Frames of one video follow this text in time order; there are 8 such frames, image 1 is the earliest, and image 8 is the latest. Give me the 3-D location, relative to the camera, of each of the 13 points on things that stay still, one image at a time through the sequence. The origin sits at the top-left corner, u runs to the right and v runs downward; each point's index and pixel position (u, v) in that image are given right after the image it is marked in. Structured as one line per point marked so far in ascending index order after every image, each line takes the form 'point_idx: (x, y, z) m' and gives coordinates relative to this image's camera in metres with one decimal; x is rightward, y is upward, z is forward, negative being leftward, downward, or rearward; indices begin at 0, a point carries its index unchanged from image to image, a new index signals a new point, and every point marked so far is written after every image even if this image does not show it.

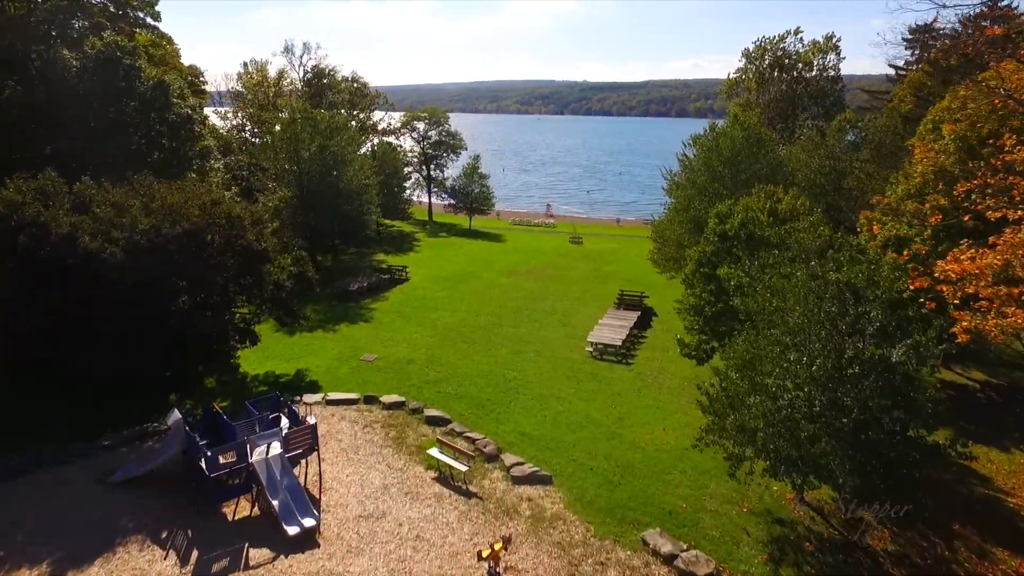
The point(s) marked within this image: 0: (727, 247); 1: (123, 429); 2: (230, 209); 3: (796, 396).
0: (+8.6, +1.6, +19.4) m
1: (-13.0, -4.7, +16.4) m
2: (-10.7, +3.0, +18.6) m
3: (+6.8, -2.6, +11.7) m
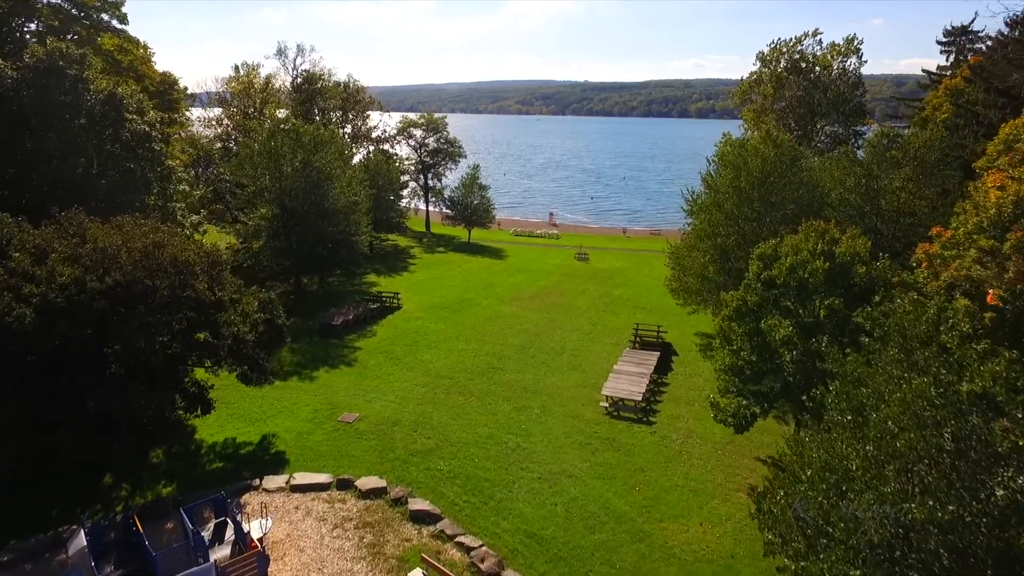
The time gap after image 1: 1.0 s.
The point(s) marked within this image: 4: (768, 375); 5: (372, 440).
0: (+8.7, -0.3, +16.3) m
1: (-12.9, -6.5, +13.4) m
2: (-10.6, +1.1, +15.5) m
3: (+6.9, -4.4, +8.5) m
4: (+8.4, -2.9, +16.1) m
5: (-5.0, -5.4, +17.5) m
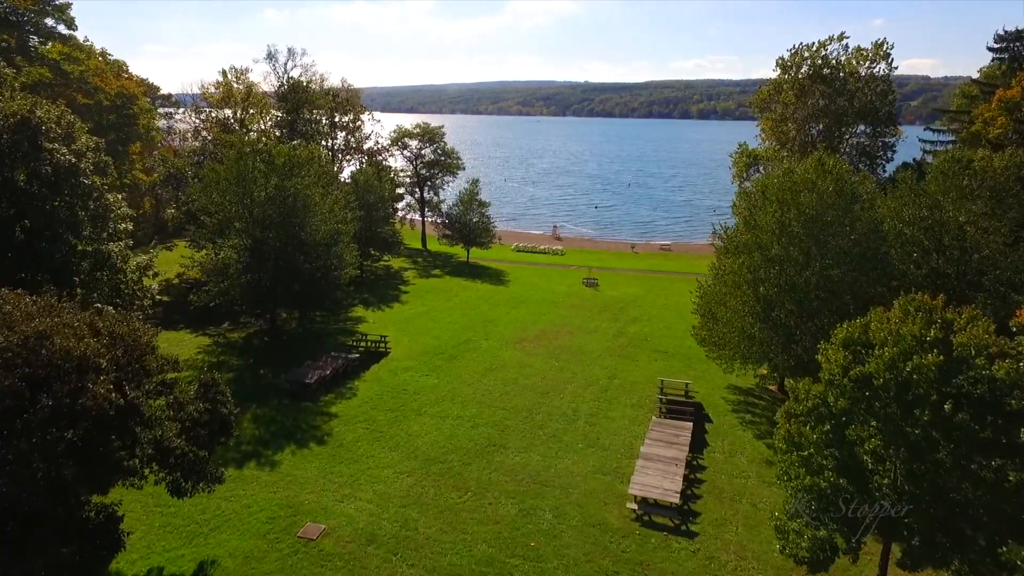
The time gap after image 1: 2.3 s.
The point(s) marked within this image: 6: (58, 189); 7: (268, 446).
0: (+8.9, -2.7, +12.4) m
1: (-12.7, -9.0, +9.5) m
2: (-10.4, -1.3, +11.6) m
3: (+7.0, -6.8, +4.6) m
4: (+8.6, -5.3, +12.2) m
5: (-4.8, -7.8, +13.6) m
6: (-16.8, +3.7, +18.3) m
7: (-9.5, -6.1, +19.1) m
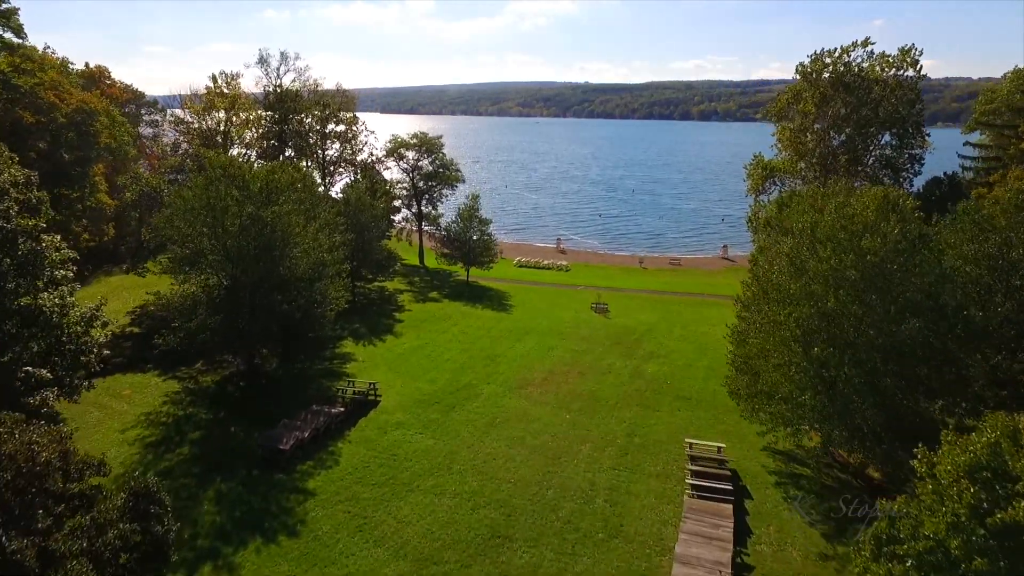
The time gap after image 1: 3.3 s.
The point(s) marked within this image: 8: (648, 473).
0: (+9.1, -4.8, +9.3) m
1: (-12.5, -11.0, +6.3) m
2: (-10.1, -3.4, +8.5) m
3: (+7.3, -8.9, +1.5) m
4: (+8.9, -7.3, +9.1) m
5: (-4.6, -9.9, +10.5) m
6: (-16.6, +1.7, +15.2) m
7: (-9.2, -8.2, +16.0) m
8: (+5.5, -7.4, +20.0) m
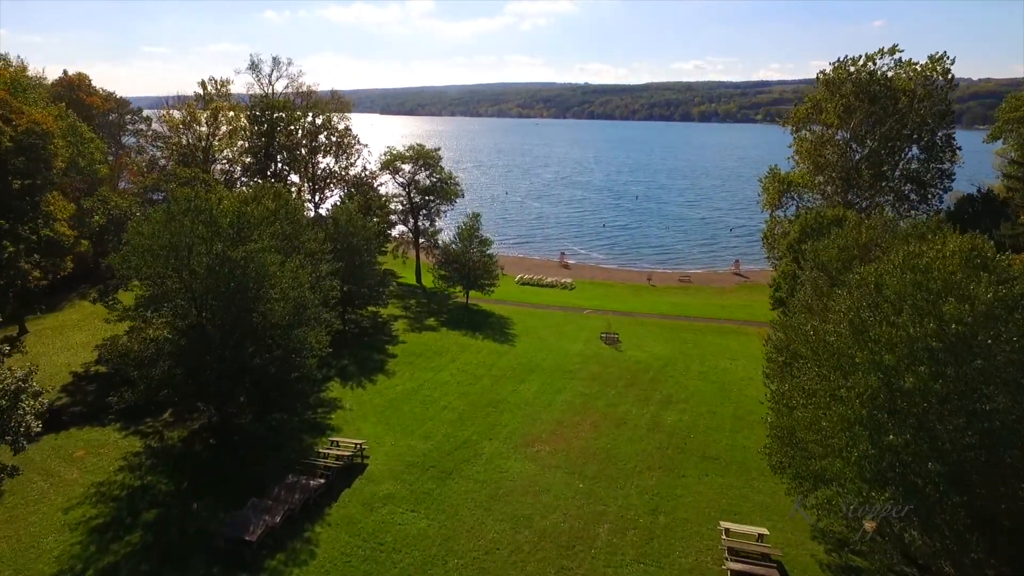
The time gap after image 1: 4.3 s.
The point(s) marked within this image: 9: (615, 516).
0: (+9.4, -6.9, +6.3) m
1: (-12.2, -13.1, +3.3) m
2: (-9.9, -5.5, +5.5) m
3: (+7.5, -11.0, -1.5) m
4: (+9.1, -9.5, +6.1) m
5: (-4.3, -12.0, +7.5) m
6: (-16.3, -0.4, +12.2) m
7: (-9.0, -10.3, +13.0) m
8: (+5.8, -9.6, +17.0) m
9: (+4.0, -8.9, +19.3) m
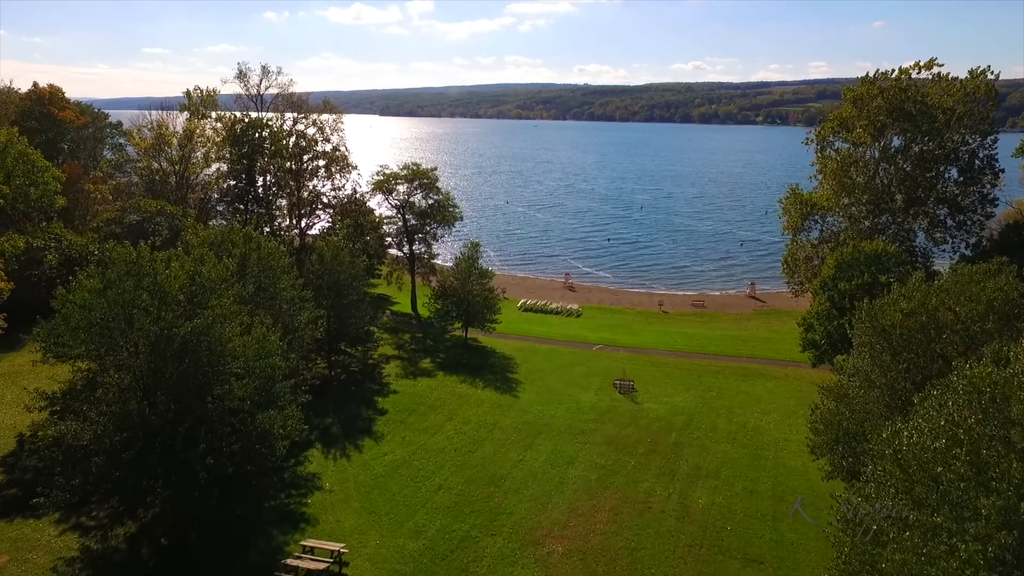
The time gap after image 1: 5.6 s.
0: (+9.7, -9.7, +2.7) m
1: (-11.9, -16.0, -0.3) m
2: (-9.6, -8.3, +1.9) m
3: (+7.8, -13.8, -5.1) m
4: (+9.4, -12.3, +2.5) m
5: (-4.0, -14.8, +3.8) m
6: (-16.1, -3.3, +8.5) m
7: (-8.7, -13.1, +9.4) m
8: (+6.0, -12.4, +13.4) m
9: (+4.3, -11.7, +15.6) m
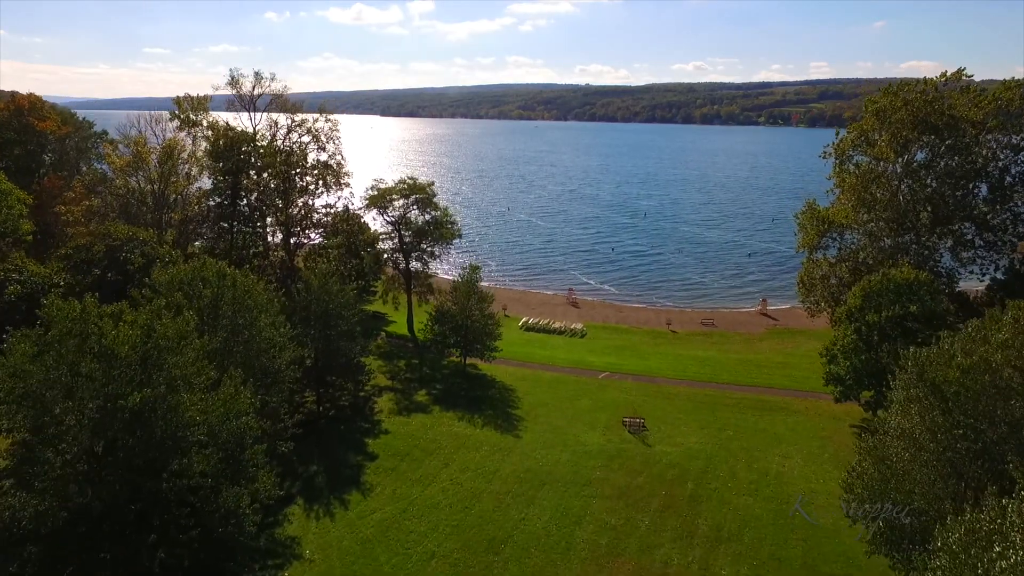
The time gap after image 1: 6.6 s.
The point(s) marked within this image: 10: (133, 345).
0: (+9.7, -11.6, +0.2) m
1: (-11.9, -17.8, -2.7) m
2: (-9.6, -10.2, -0.5) m
3: (+7.8, -15.7, -7.5) m
4: (+9.4, -14.2, +0.1) m
5: (-4.0, -16.7, +1.4) m
6: (-16.0, -5.2, +6.2) m
7: (-8.7, -15.0, +7.0) m
8: (+6.1, -14.3, +10.9) m
9: (+4.3, -13.6, +13.2) m
10: (-12.4, -1.7, +16.2) m
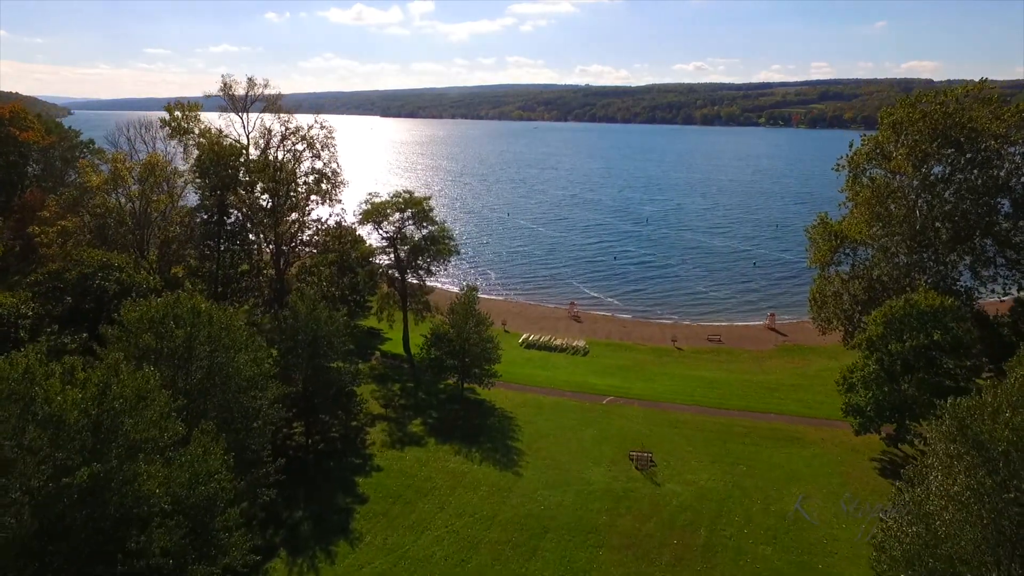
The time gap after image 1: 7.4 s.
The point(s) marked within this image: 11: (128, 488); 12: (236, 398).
0: (+9.7, -13.2, -1.5) m
1: (-11.9, -19.4, -4.5) m
2: (-9.6, -11.8, -2.3) m
3: (+7.8, -17.3, -9.3) m
4: (+9.4, -15.8, -1.7) m
5: (-4.0, -18.3, -0.3) m
6: (-16.0, -6.7, +4.4) m
7: (-8.7, -16.6, +5.2) m
8: (+6.1, -15.9, +9.2) m
9: (+4.3, -15.2, +11.5) m
10: (-12.4, -3.3, +14.4) m
11: (-11.0, -5.6, +14.1) m
12: (-11.2, -4.3, +20.2) m
